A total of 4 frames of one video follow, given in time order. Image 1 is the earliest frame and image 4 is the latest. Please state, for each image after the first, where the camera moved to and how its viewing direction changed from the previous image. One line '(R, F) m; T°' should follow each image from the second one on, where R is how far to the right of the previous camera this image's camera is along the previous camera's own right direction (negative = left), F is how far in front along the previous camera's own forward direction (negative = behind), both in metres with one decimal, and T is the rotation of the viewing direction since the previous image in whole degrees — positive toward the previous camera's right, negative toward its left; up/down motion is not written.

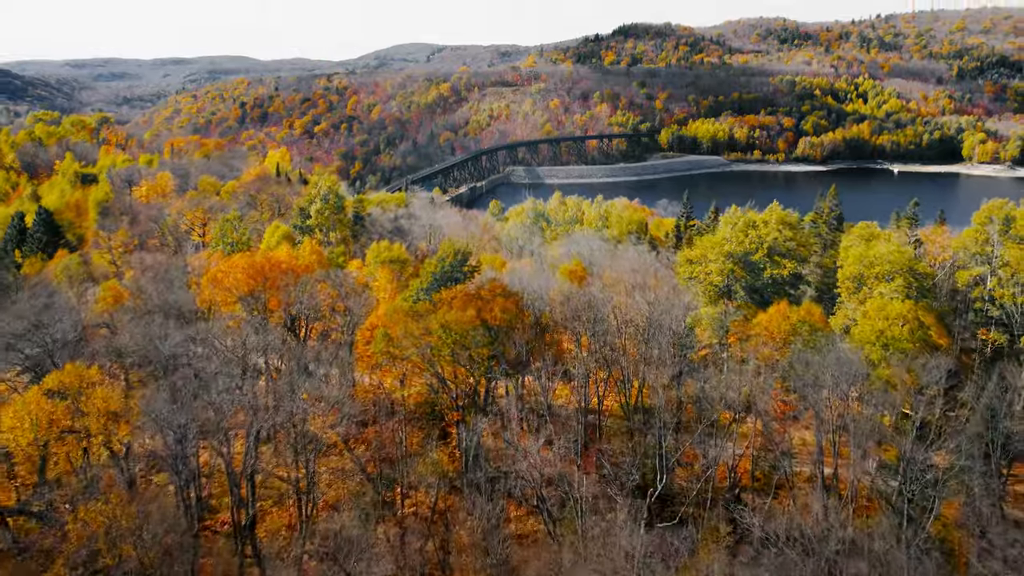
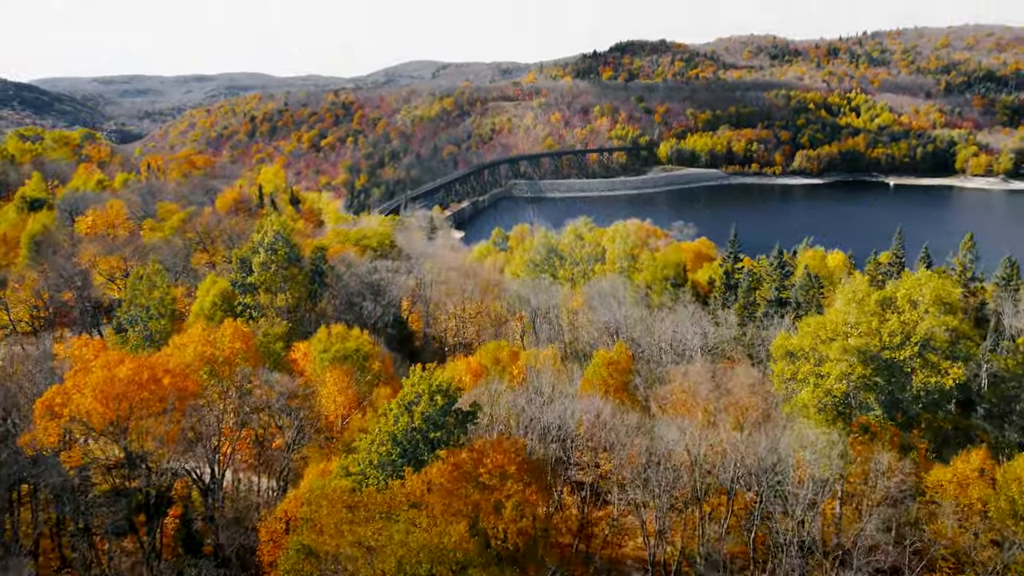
(-0.5, +10.0) m; 0°
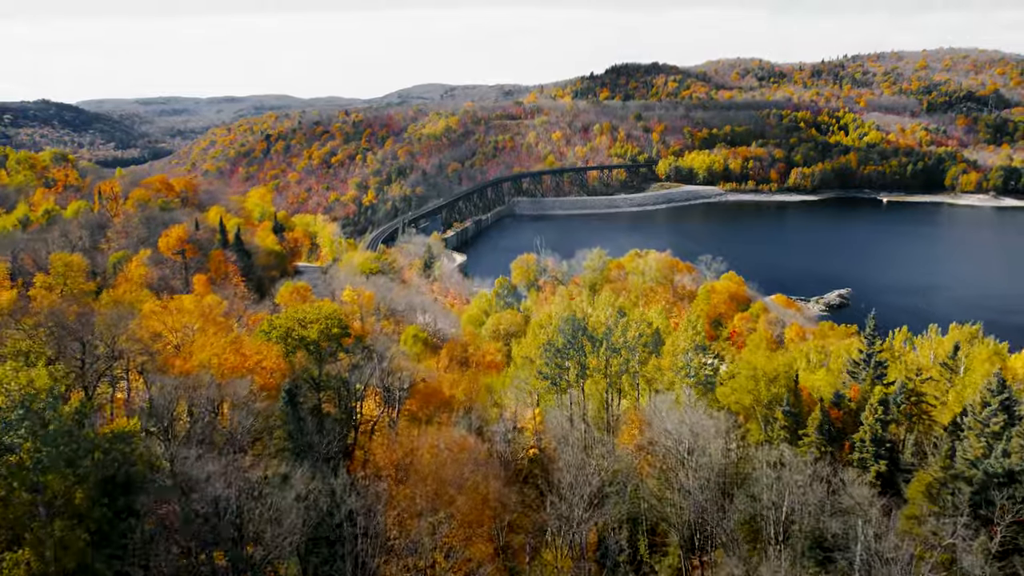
(-0.6, +15.9) m; 0°
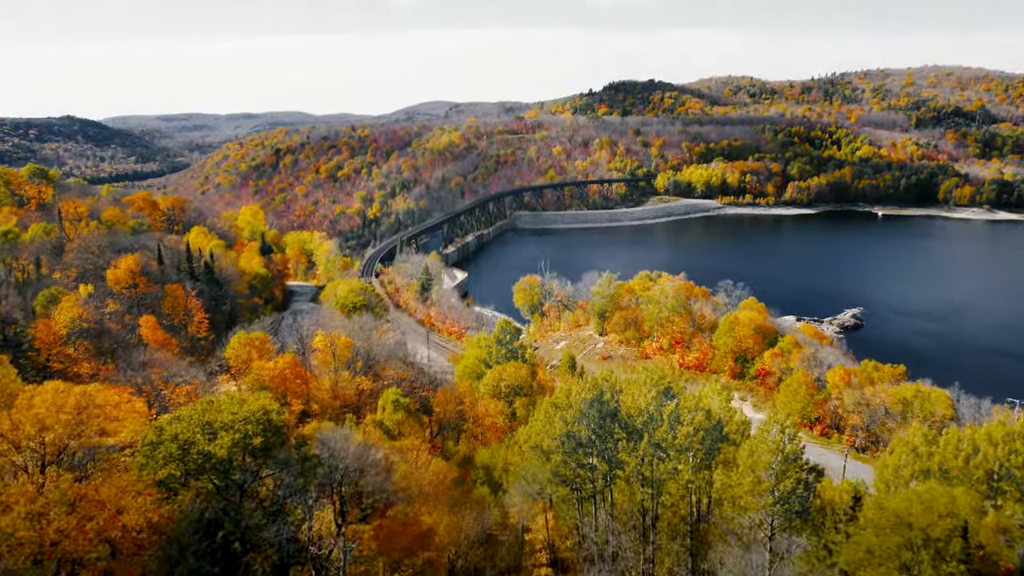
(-0.3, +10.0) m; 0°
